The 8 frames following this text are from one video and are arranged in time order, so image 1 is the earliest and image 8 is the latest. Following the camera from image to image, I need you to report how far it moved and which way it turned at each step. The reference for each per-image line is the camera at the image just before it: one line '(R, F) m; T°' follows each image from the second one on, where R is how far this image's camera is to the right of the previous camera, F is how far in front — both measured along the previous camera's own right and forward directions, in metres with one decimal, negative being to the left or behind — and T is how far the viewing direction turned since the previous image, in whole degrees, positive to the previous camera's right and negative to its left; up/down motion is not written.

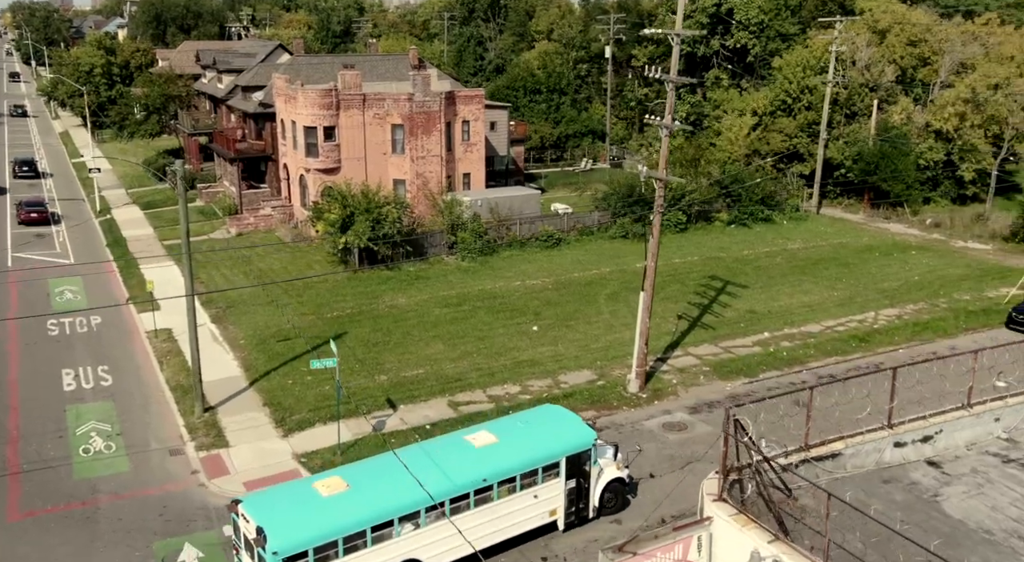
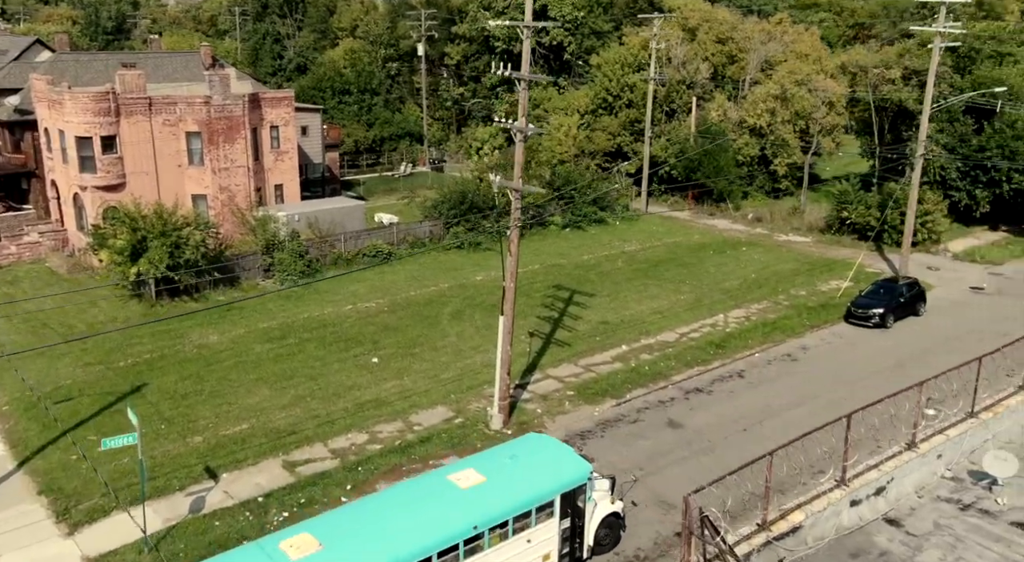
(-0.5, +2.2) m; +13°
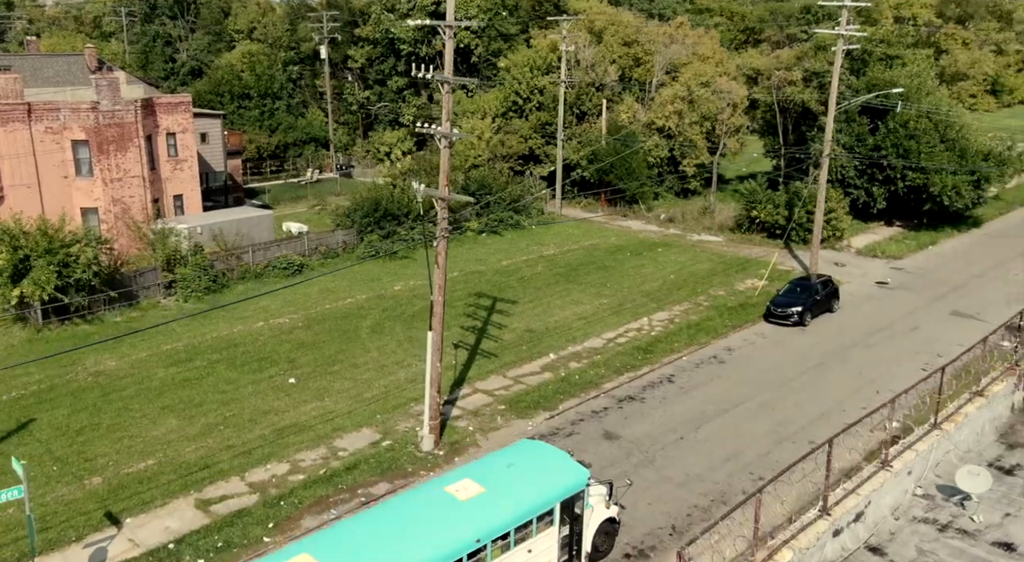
(-0.3, +0.8) m; +6°
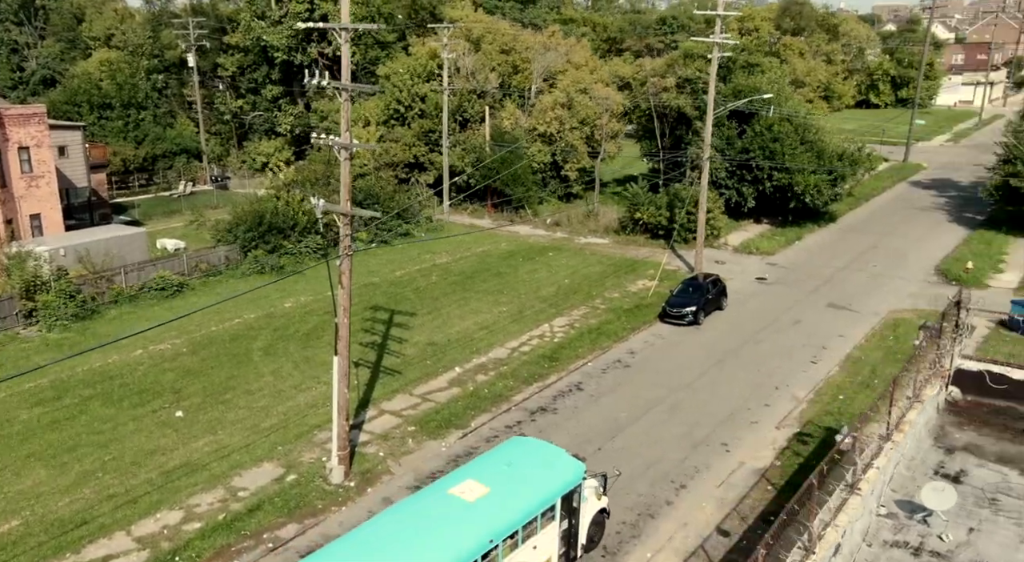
(-0.4, +0.8) m; +8°
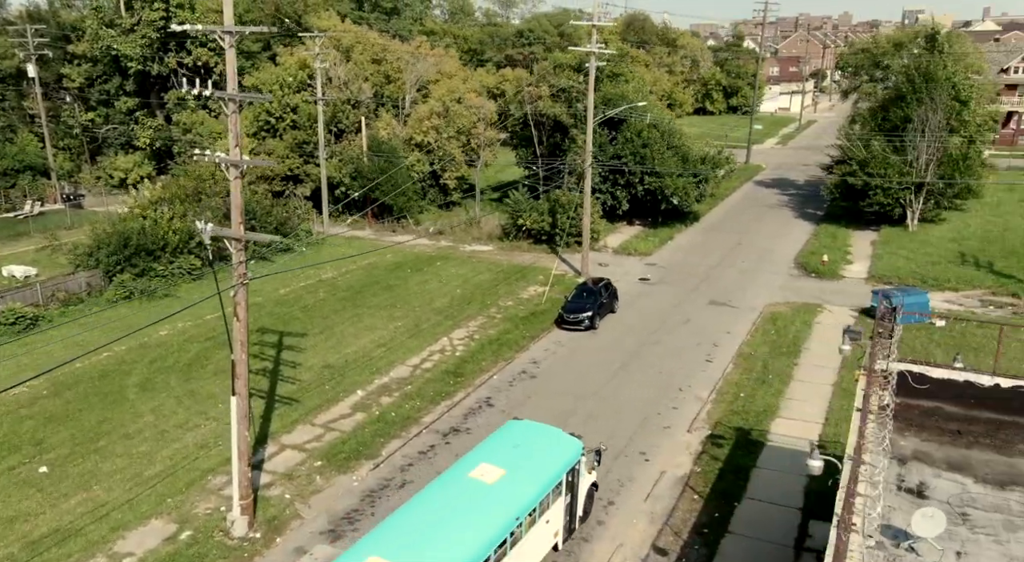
(-0.6, +1.1) m; +8°
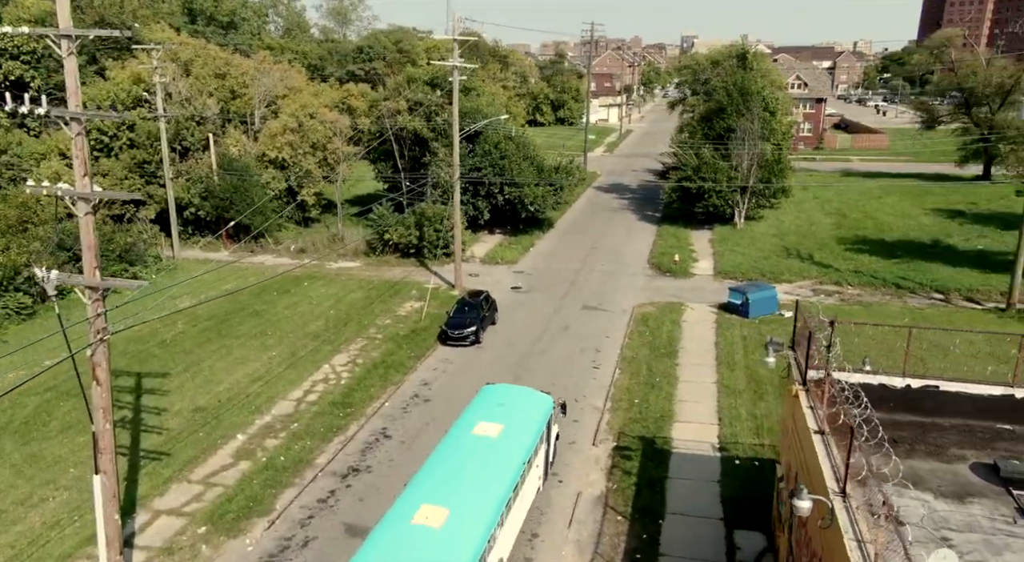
(-0.8, +1.6) m; +10°
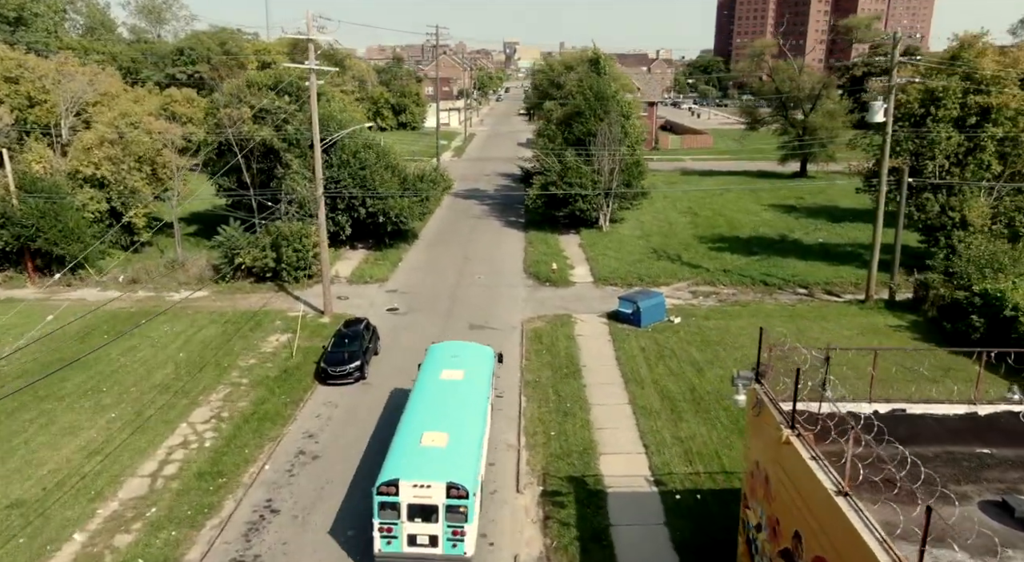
(-1.3, +2.9) m; +11°
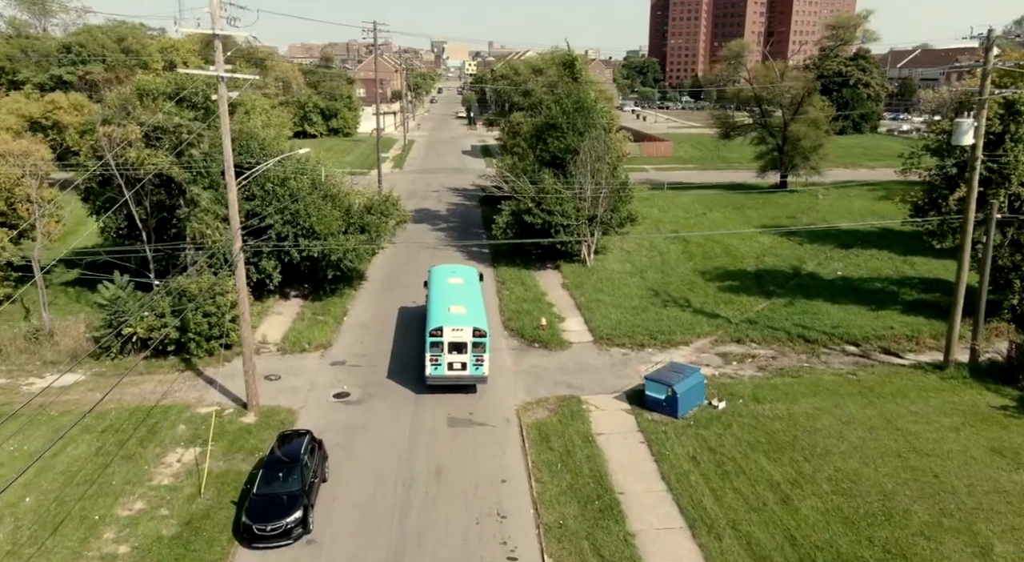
(-1.6, +7.6) m; +5°
